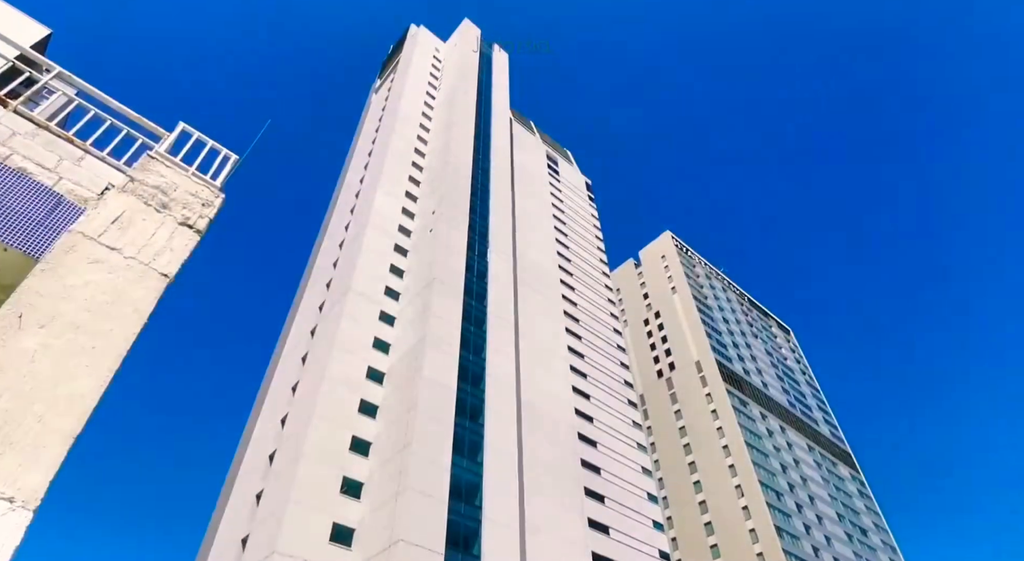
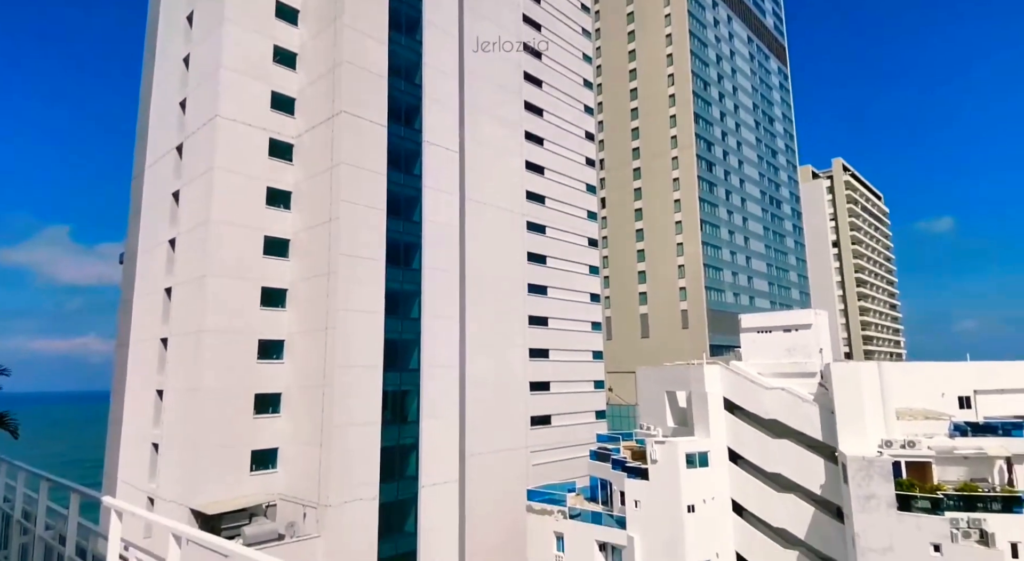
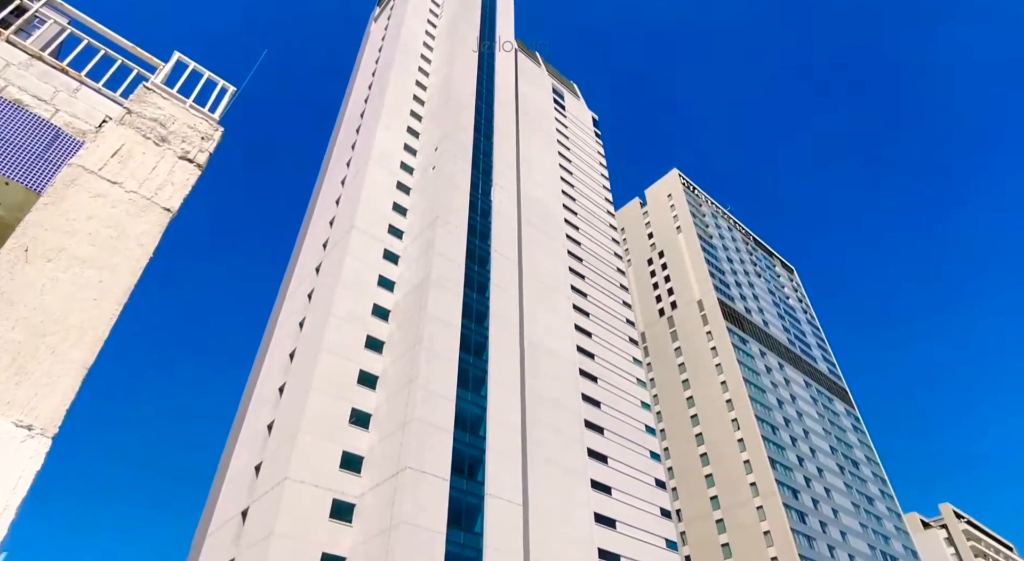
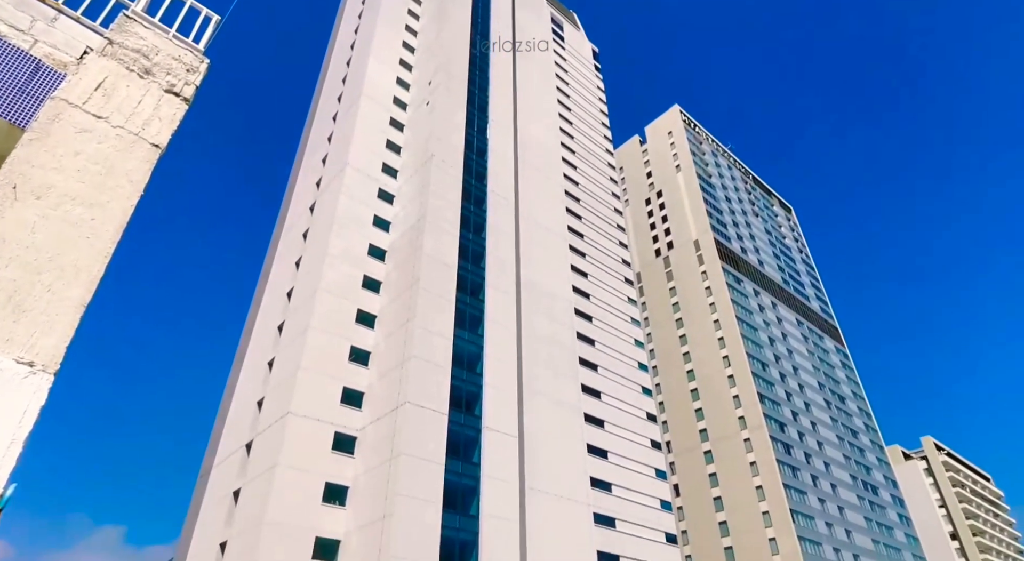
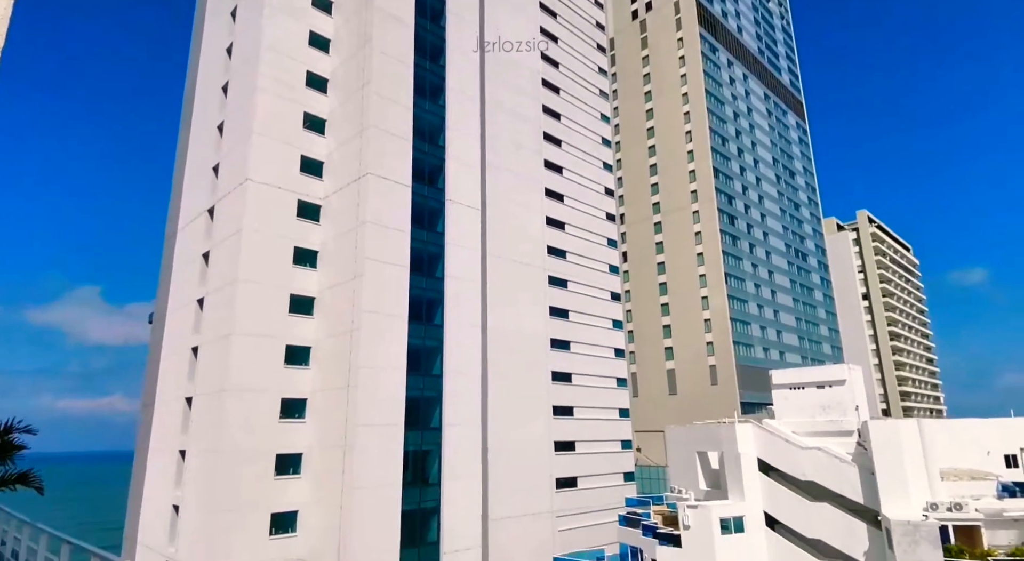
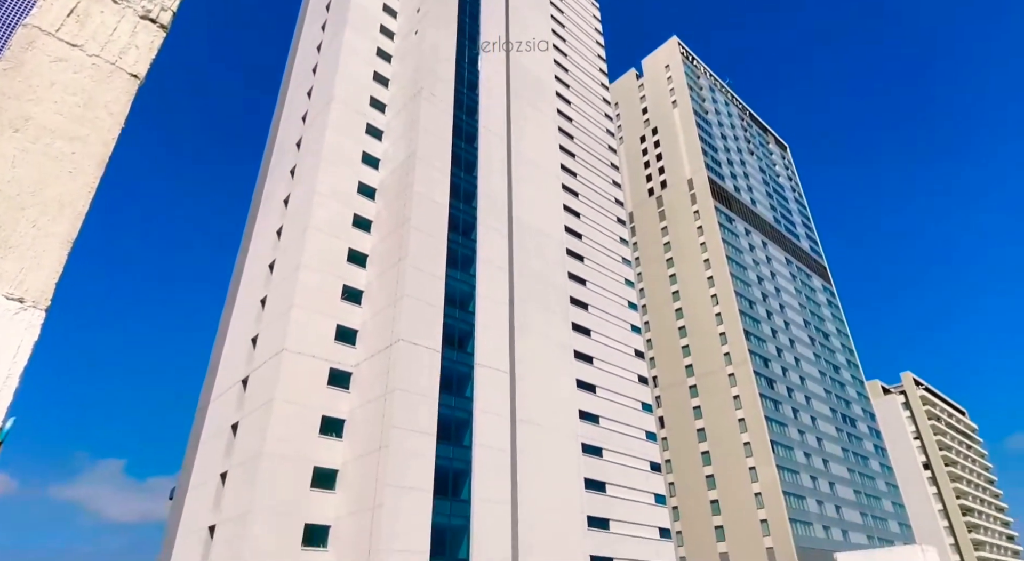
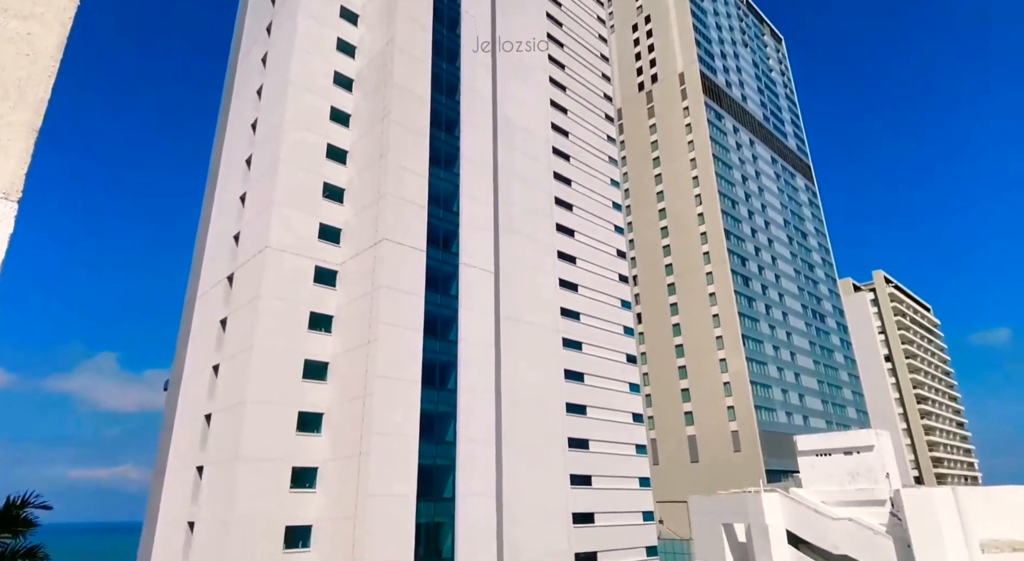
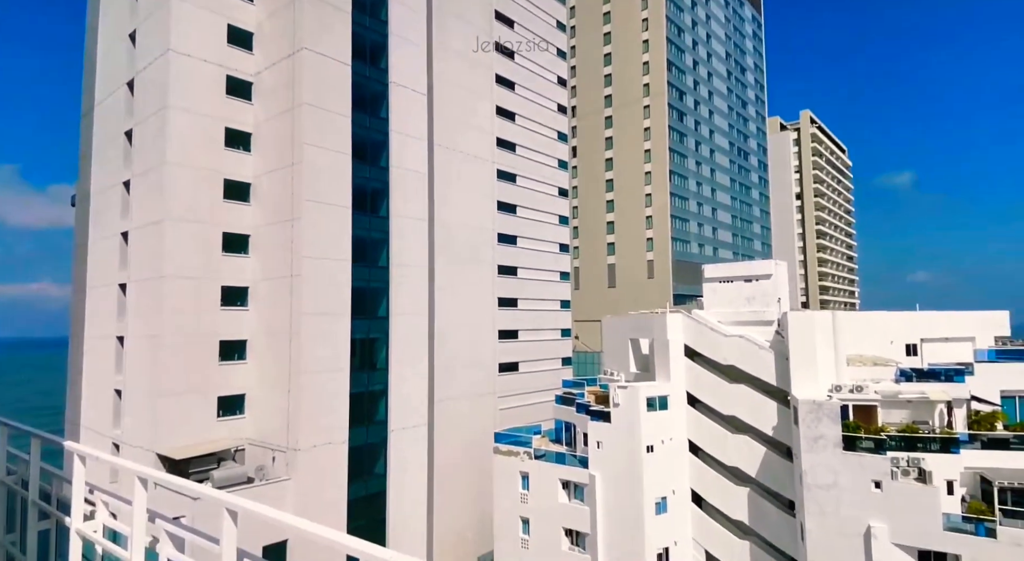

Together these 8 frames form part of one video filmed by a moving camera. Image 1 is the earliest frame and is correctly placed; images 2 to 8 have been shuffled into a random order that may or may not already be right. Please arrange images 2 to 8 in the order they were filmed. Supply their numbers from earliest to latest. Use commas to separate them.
3, 4, 6, 7, 5, 2, 8
